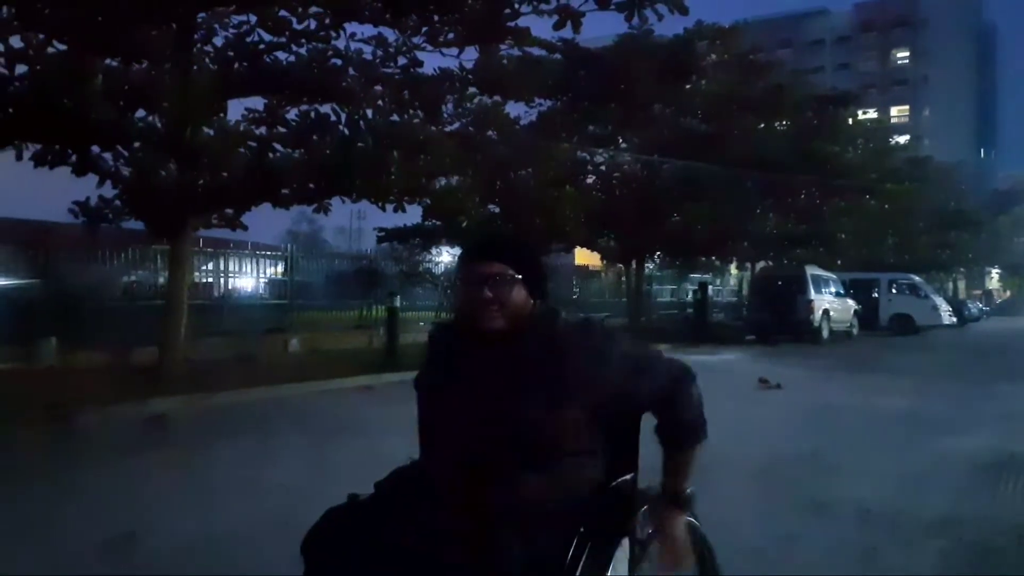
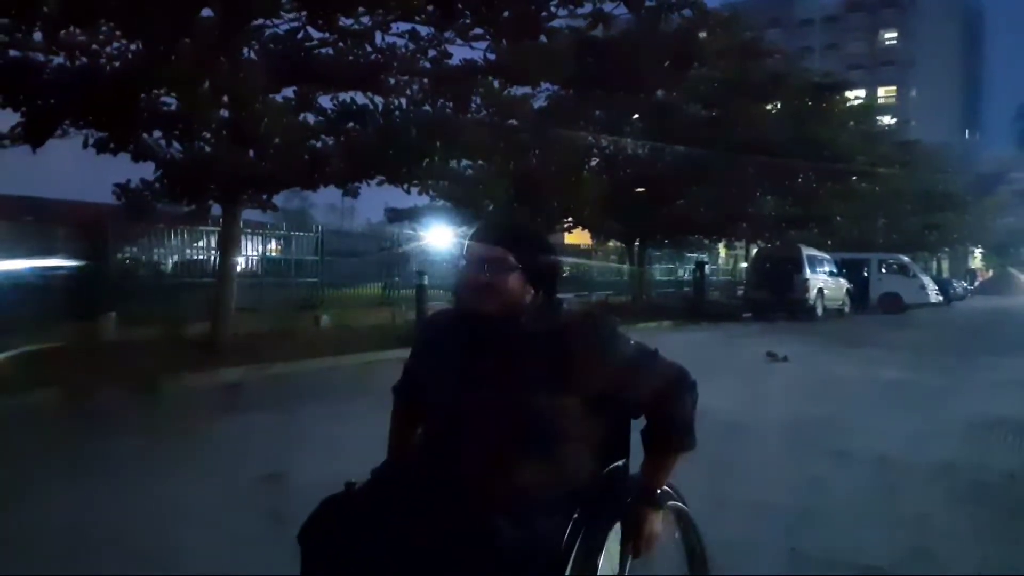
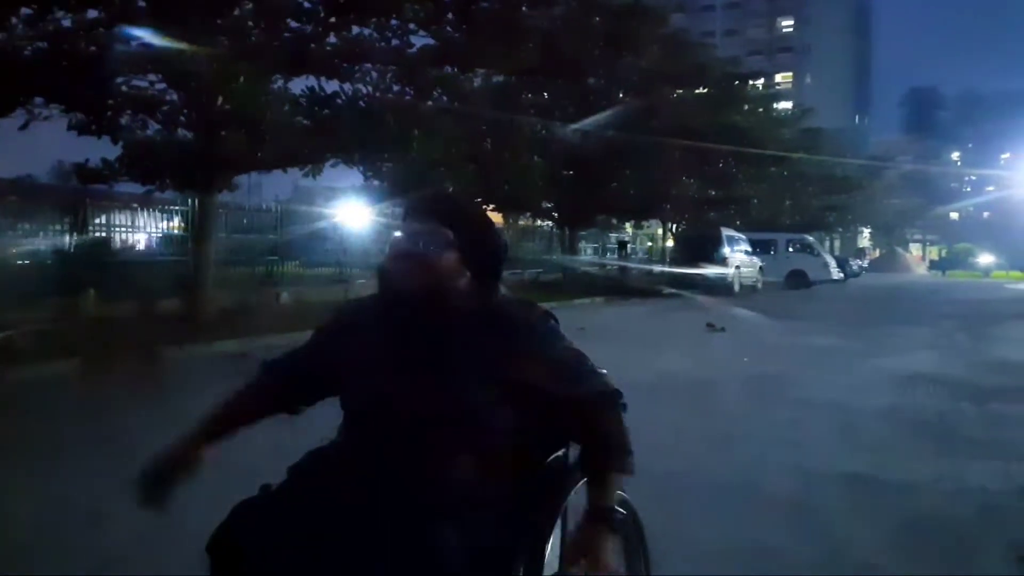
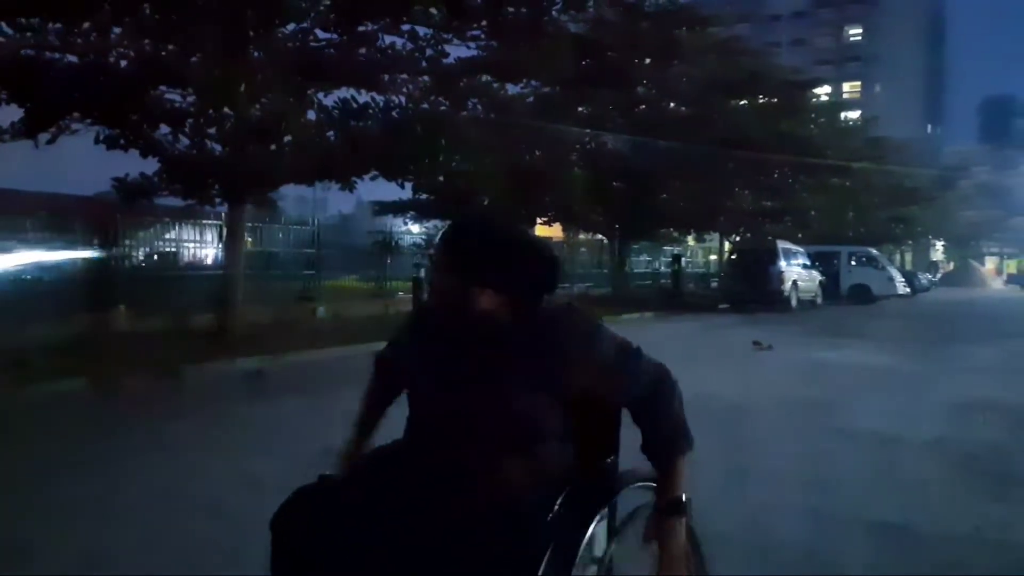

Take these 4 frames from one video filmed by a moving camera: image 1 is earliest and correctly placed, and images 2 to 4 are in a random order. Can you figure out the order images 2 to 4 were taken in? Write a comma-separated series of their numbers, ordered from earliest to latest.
2, 4, 3
